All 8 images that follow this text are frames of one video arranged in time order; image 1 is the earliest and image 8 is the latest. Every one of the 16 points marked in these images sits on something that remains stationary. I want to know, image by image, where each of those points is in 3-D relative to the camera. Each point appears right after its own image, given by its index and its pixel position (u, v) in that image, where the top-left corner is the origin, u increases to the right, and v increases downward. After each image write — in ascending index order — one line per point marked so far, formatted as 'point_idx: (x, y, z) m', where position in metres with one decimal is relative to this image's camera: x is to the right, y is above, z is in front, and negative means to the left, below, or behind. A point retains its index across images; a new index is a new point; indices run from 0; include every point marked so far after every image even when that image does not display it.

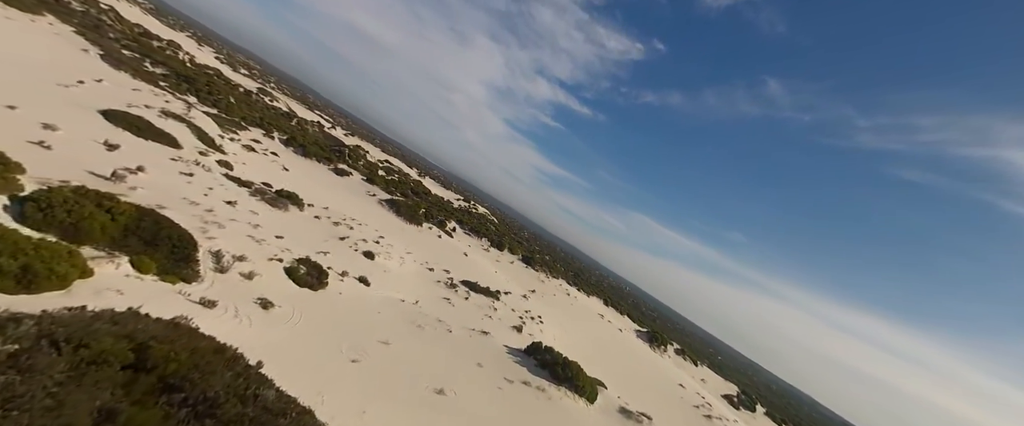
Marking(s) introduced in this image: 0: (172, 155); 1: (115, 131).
0: (-16.1, +2.7, +18.6) m
1: (-17.4, +3.4, +17.1) m
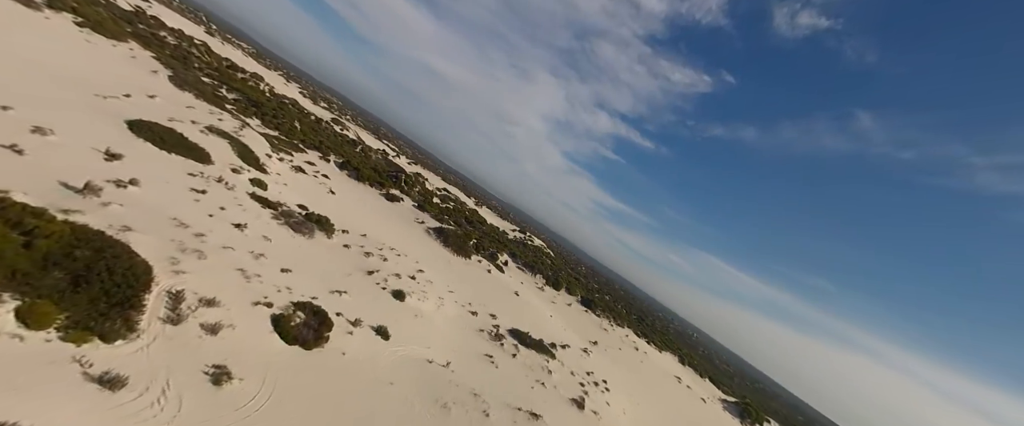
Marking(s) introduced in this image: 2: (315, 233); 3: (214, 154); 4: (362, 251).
0: (-13.5, +1.8, +16.6) m
1: (-15.0, +2.6, +15.3) m
2: (-9.2, -0.9, +18.3) m
3: (-15.2, +2.9, +19.8) m
4: (-7.6, -1.9, +19.9) m
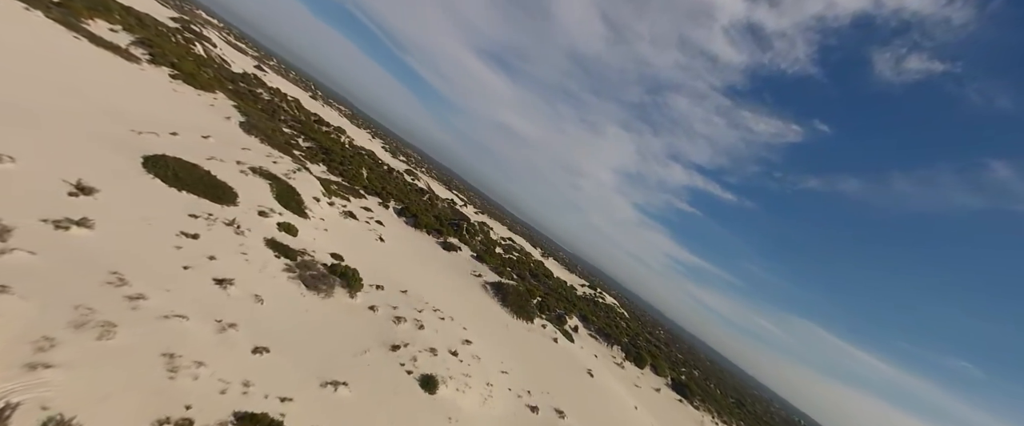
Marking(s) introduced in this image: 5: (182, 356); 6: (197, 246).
0: (-11.0, +0.1, +13.9) m
1: (-12.6, +1.1, +13.0) m
2: (-6.5, -2.9, +14.5) m
3: (-12.0, +0.8, +17.4) m
4: (-4.7, -4.1, +15.6) m
5: (-6.4, -2.8, +7.7) m
6: (-9.4, -1.0, +11.8) m
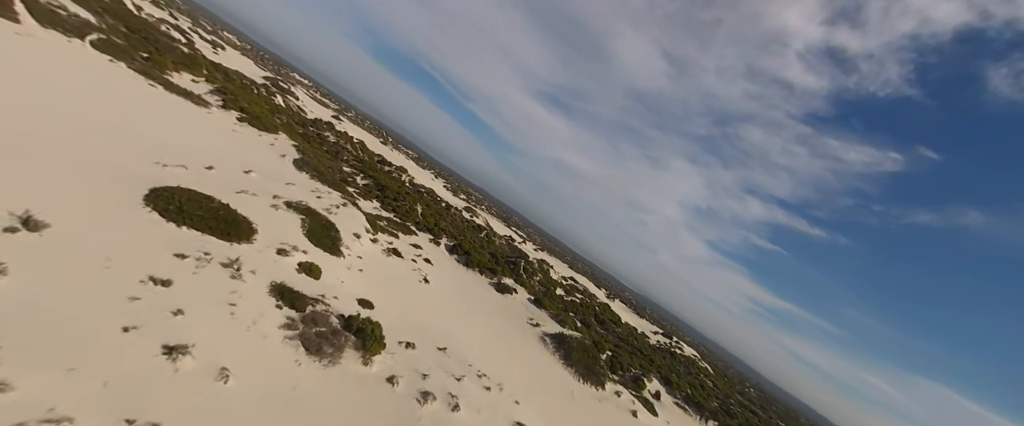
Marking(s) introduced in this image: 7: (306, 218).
0: (-9.2, -1.1, +11.5) m
1: (-11.0, 0.0, +11.0) m
2: (-4.7, -4.0, +11.2) m
3: (-9.7, -0.7, +15.2) m
4: (-2.8, -5.3, +11.8) m
5: (-5.7, -3.3, +4.5) m
6: (-8.0, -2.0, +9.2) m
7: (-10.0, -0.3, +19.2) m
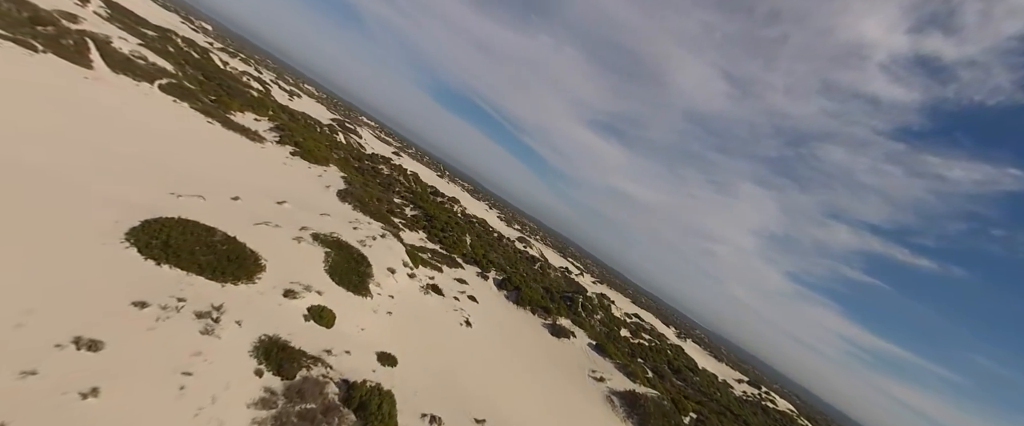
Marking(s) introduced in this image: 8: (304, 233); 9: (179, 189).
0: (-7.9, -1.9, +9.2) m
1: (-9.8, -0.8, +9.1) m
2: (-3.5, -4.7, +8.0) m
3: (-7.9, -1.8, +13.0) m
4: (-1.5, -6.0, +8.4) m
5: (-5.4, -3.5, +1.6) m
6: (-7.1, -2.6, +6.7) m
7: (-7.7, -1.7, +17.0) m
8: (-9.2, -0.9, +17.5) m
9: (-14.2, +1.2, +17.4) m
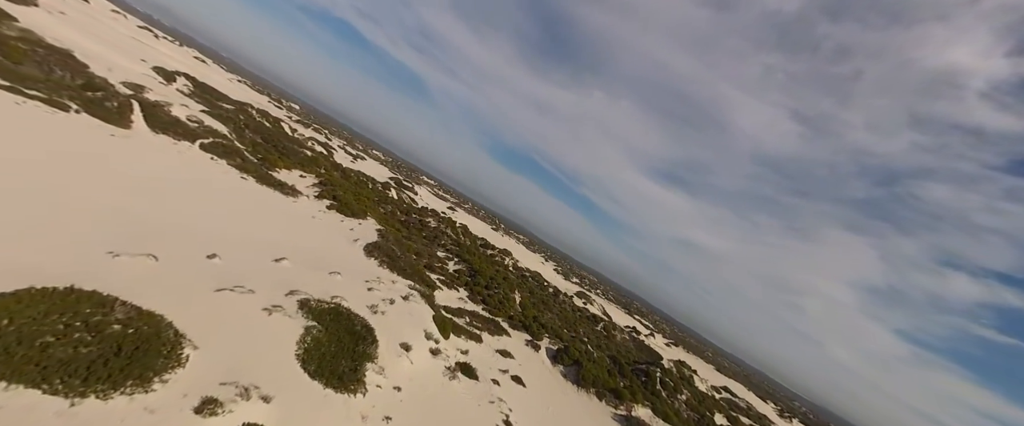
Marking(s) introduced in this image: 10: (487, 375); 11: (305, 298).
0: (-7.4, -2.8, +5.1) m
1: (-9.3, -1.9, +5.4) m
2: (-3.2, -5.3, +2.9) m
3: (-6.9, -3.3, +8.8) m
4: (-1.1, -6.5, +2.7) m
5: (-6.0, -3.3, -3.0) m
6: (-6.9, -3.2, +2.4) m
7: (-6.1, -3.6, +12.7) m
8: (-7.5, -3.0, +13.5) m
9: (-12.5, -1.0, +14.4) m
10: (-1.0, -7.4, +17.8) m
11: (-7.1, -3.1, +14.0) m
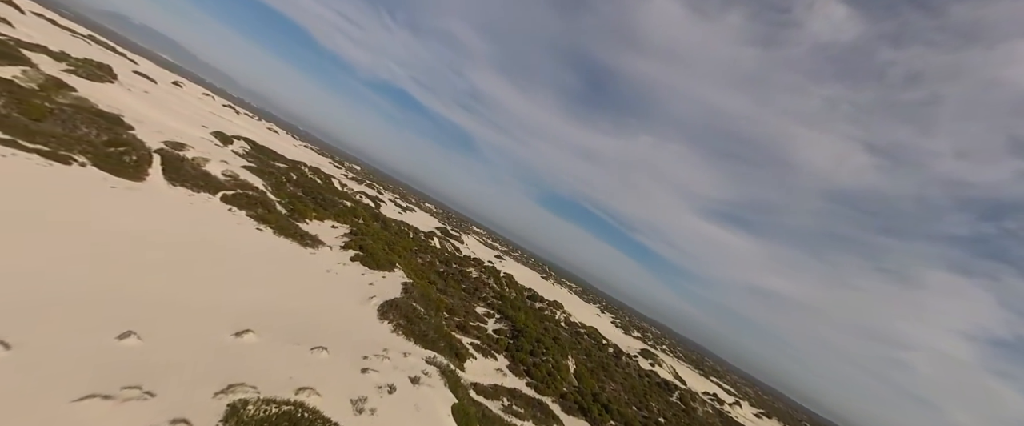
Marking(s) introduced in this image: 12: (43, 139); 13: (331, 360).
0: (-7.5, -3.2, +0.7) m
1: (-9.4, -2.3, +1.4) m
2: (-3.5, -5.2, -2.2) m
3: (-6.5, -4.0, +4.3) m
4: (-1.4, -6.3, -2.8) m
5: (-7.1, -2.6, -7.4) m
6: (-7.4, -3.1, -2.0) m
7: (-5.2, -4.8, +8.0) m
8: (-6.5, -4.3, +9.0) m
9: (-11.4, -2.7, +10.8) m
10: (+0.6, -8.9, +11.9) m
11: (-6.1, -4.4, +9.5) m
12: (-23.8, +3.7, +19.9) m
13: (-6.1, -5.0, +15.6) m
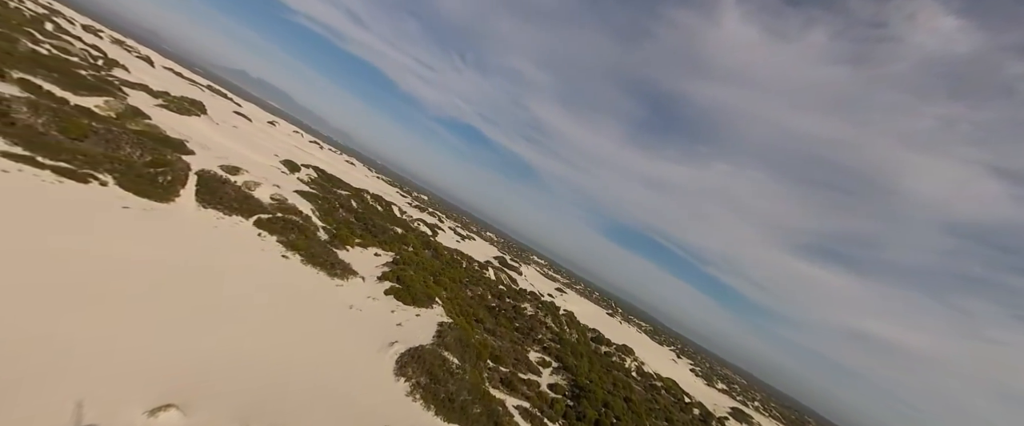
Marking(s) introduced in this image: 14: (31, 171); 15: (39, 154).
0: (-8.3, -2.7, -3.0) m
1: (-10.0, -1.9, -2.1) m
2: (-4.8, -4.5, -6.7) m
3: (-6.7, -3.8, +0.2) m
4: (-2.9, -5.5, -7.7) m
5: (-9.2, -1.6, -11.1) m
6: (-8.6, -2.5, -5.8) m
7: (-4.9, -4.9, +3.6) m
8: (-6.0, -4.5, +4.9) m
9: (-10.5, -3.0, +7.5) m
10: (+1.4, -9.3, +6.3) m
11: (-5.5, -4.6, +5.2) m
12: (-21.3, +2.7, +18.9) m
13: (-4.6, -5.7, +11.2) m
14: (-20.4, +1.8, +16.8) m
15: (-21.5, +2.7, +17.9) m
